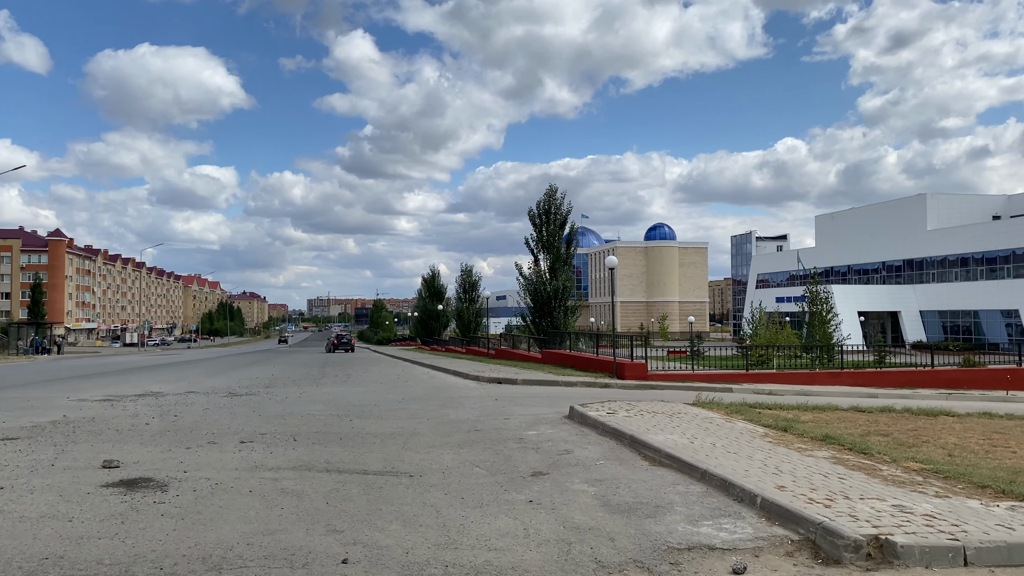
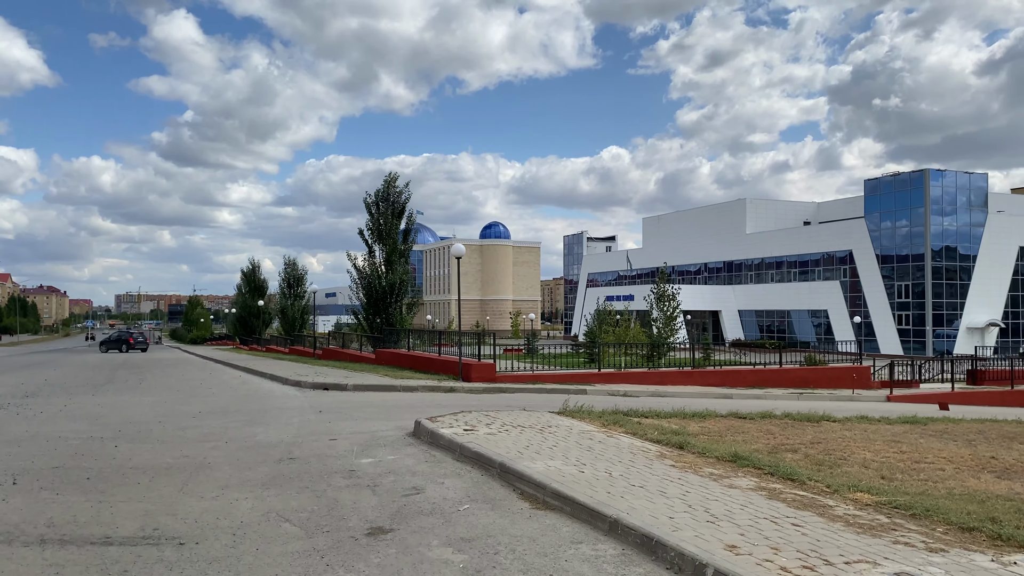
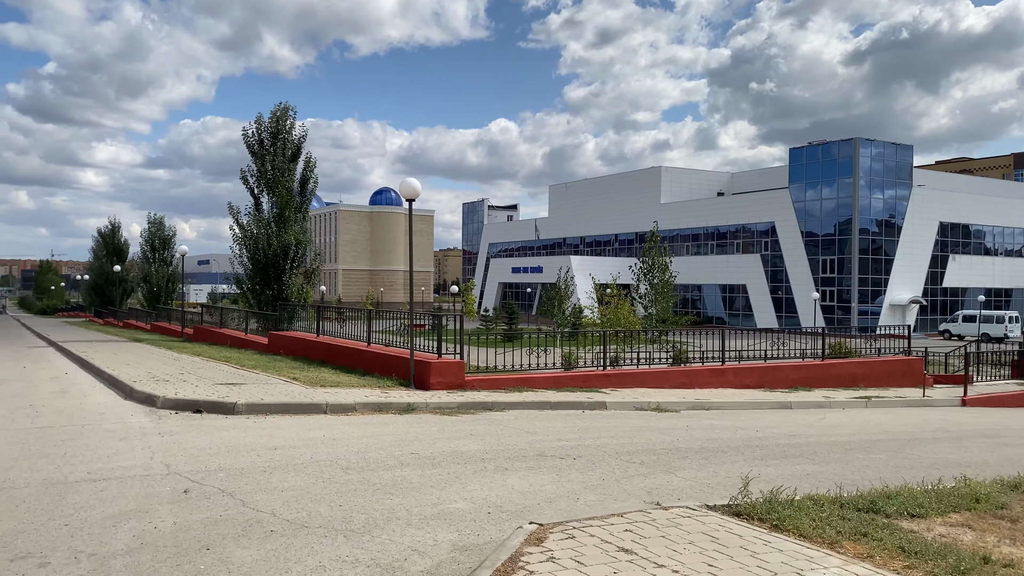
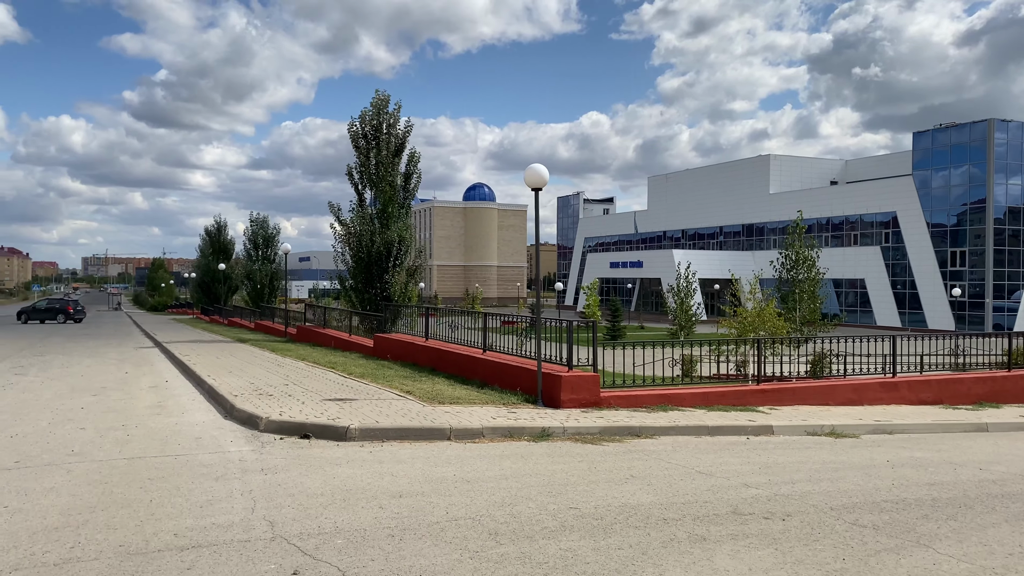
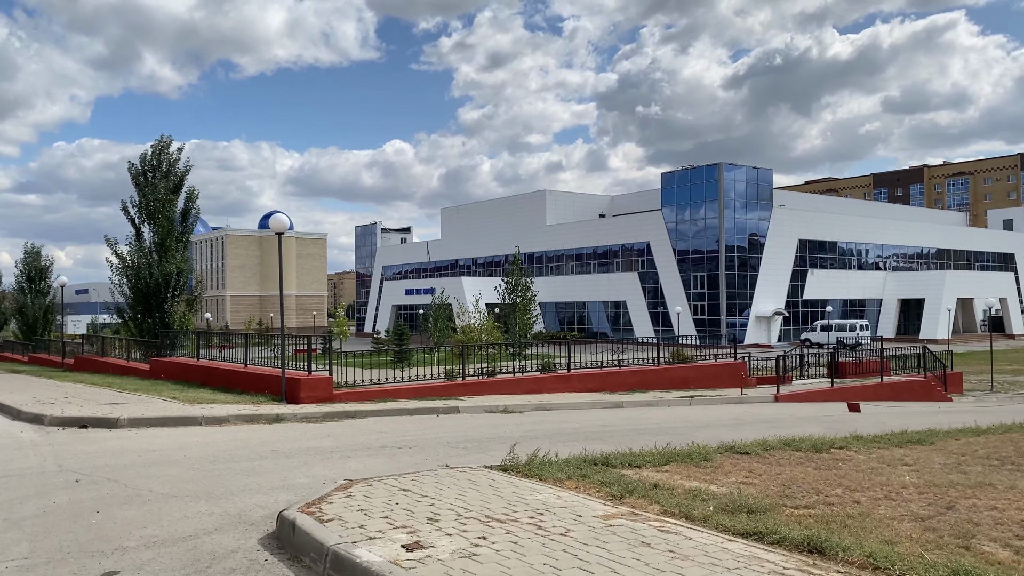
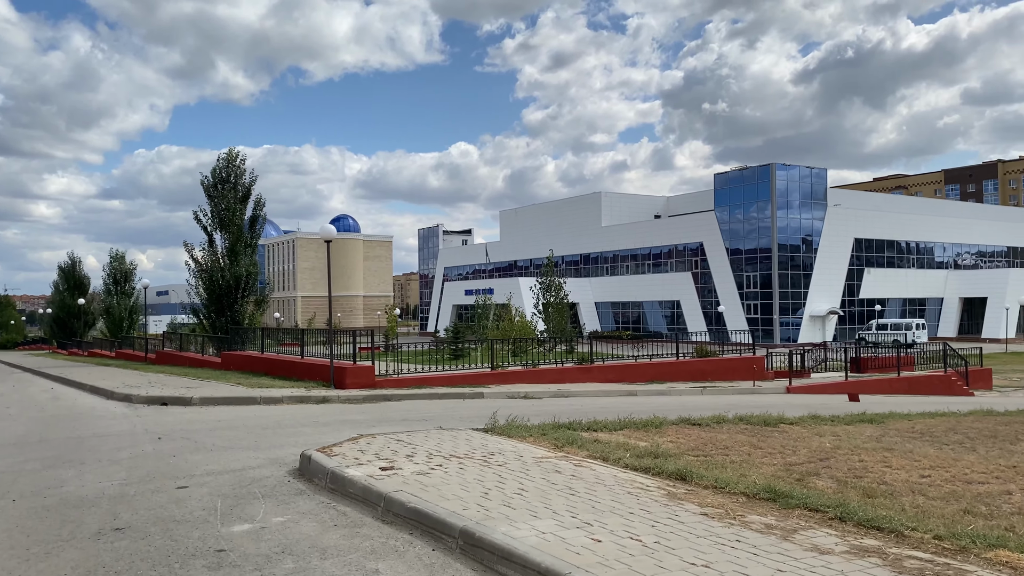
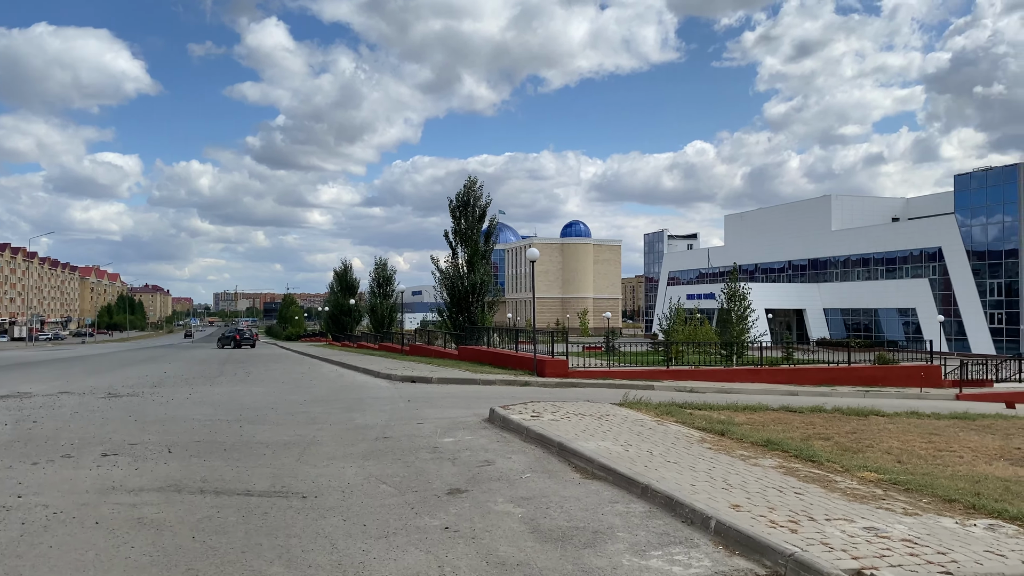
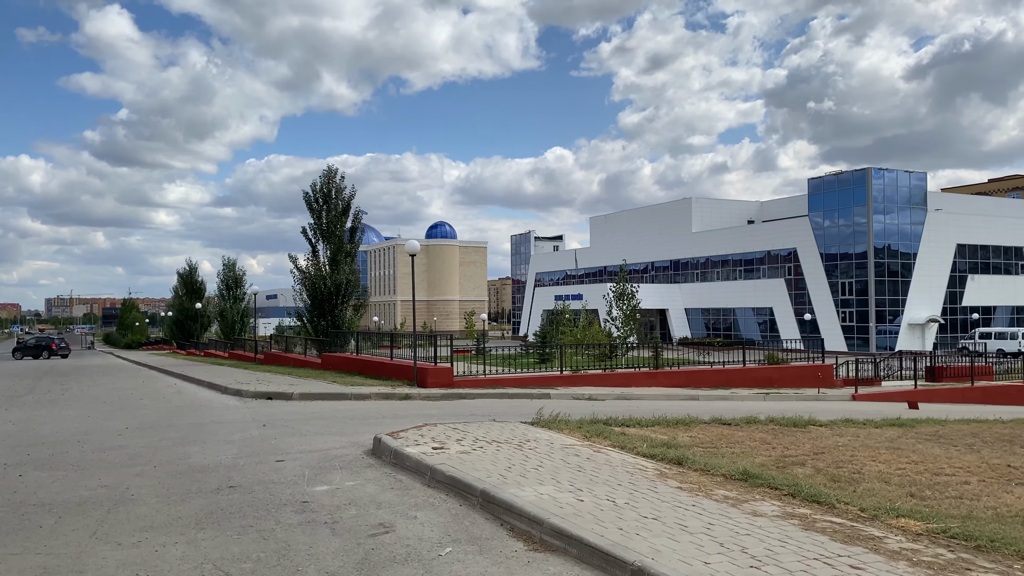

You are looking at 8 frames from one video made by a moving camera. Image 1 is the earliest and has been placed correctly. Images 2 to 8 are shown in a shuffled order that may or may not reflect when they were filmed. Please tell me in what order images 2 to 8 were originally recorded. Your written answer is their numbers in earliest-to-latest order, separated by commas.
7, 2, 8, 6, 5, 3, 4
